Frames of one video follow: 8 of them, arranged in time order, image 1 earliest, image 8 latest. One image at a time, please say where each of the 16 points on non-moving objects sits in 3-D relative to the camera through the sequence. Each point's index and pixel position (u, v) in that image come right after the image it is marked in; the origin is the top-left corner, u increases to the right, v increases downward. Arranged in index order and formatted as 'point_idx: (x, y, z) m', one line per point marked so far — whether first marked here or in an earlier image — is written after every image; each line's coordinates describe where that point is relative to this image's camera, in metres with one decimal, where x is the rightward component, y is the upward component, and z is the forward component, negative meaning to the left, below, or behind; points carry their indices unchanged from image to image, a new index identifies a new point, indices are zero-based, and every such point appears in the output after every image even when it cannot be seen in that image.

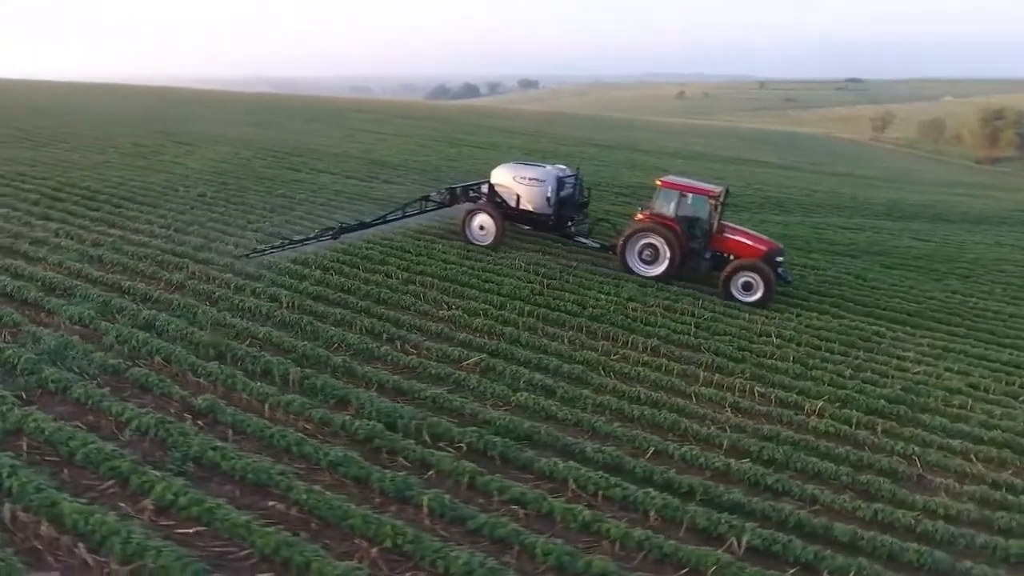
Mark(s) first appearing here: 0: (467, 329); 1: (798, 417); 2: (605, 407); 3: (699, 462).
0: (-0.6, -0.5, +8.3) m
1: (+3.0, -1.4, +6.9) m
2: (+1.0, -1.2, +6.6) m
3: (+1.7, -1.5, +5.8) m
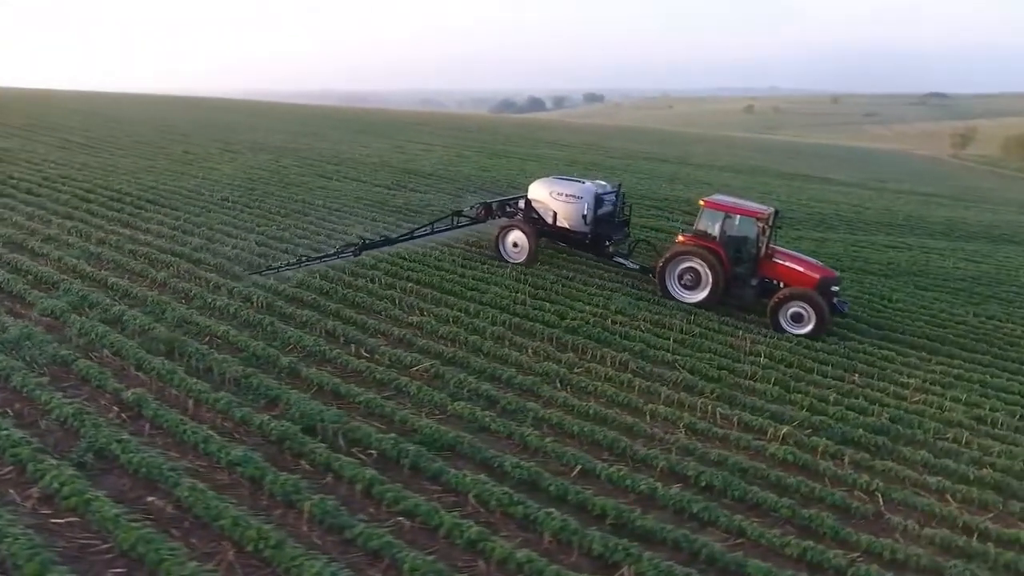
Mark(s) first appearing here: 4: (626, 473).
0: (-1.0, -0.6, +8.2) m
1: (+2.4, -1.5, +6.4) m
2: (+0.3, -1.3, +6.3) m
3: (+1.0, -1.6, +5.4) m
4: (+1.0, -1.6, +5.5) m
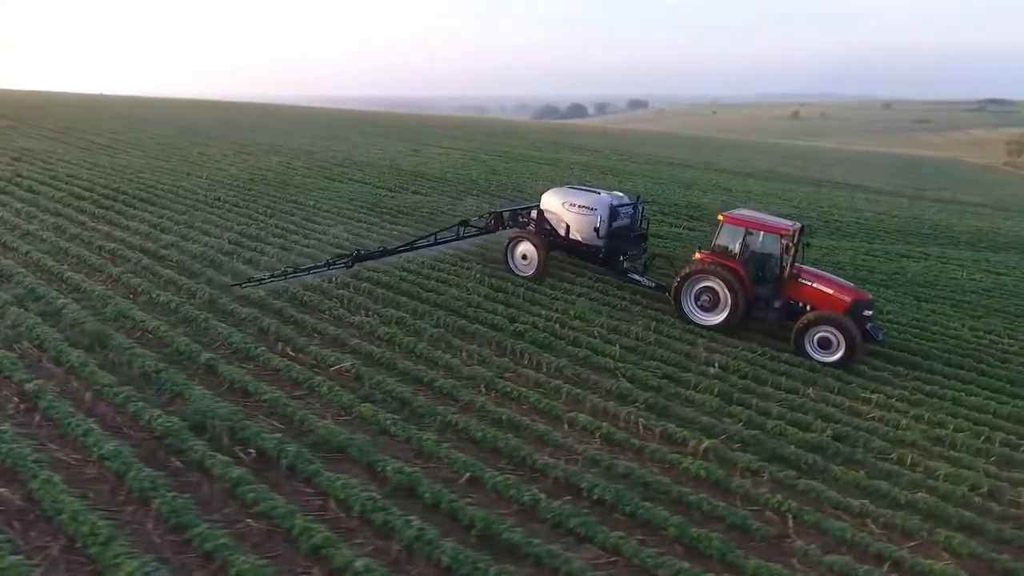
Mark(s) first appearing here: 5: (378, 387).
0: (-1.8, -0.6, +8.1) m
1: (+1.5, -1.6, +6.1) m
2: (-0.6, -1.3, +6.2) m
3: (0.0, -1.6, +5.2) m
4: (0.0, -1.6, +5.3) m
5: (-1.4, -1.0, +6.7) m
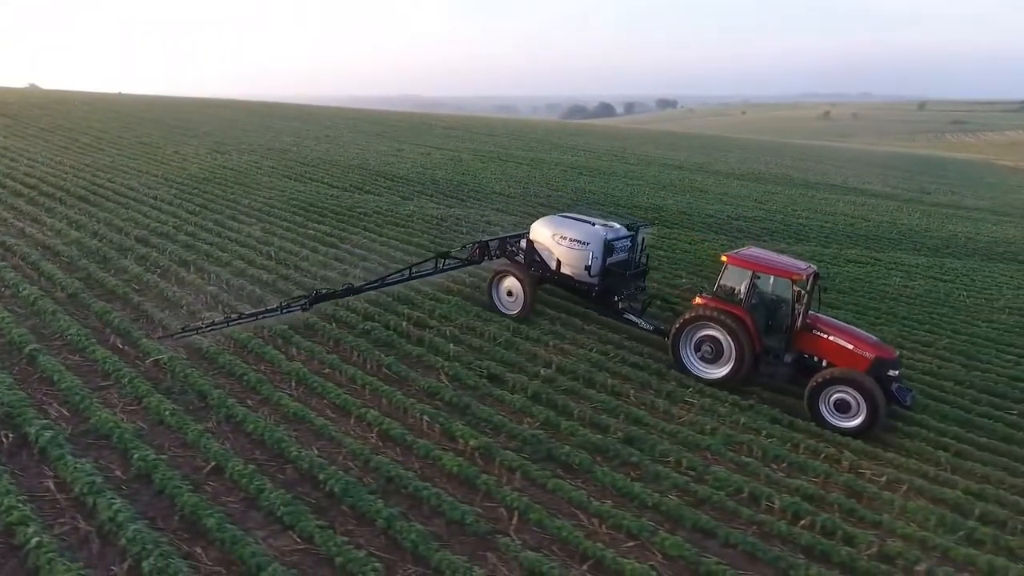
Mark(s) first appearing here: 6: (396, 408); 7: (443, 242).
0: (-3.9, -0.6, +8.4) m
1: (-0.7, -1.6, +6.3) m
2: (-2.8, -1.3, +6.5) m
3: (-2.3, -1.6, +5.5) m
4: (-2.2, -1.6, +5.6) m
5: (-3.6, -1.0, +7.1) m
6: (-1.3, -1.3, +7.1) m
7: (-1.5, +1.0, +14.1) m
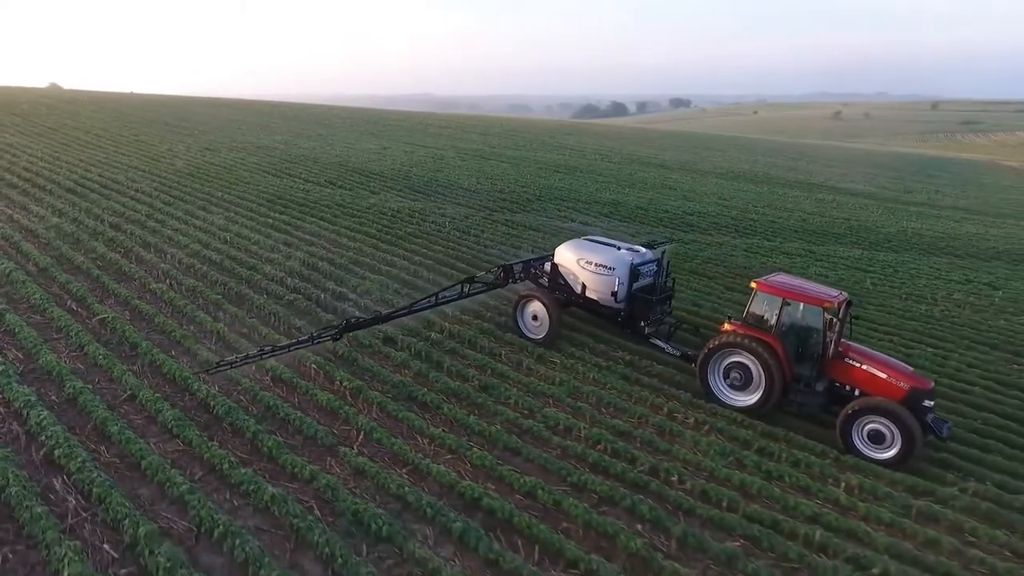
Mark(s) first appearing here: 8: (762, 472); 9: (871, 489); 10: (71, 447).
0: (-5.5, -0.2, +10.0) m
1: (-2.4, -1.2, +7.8) m
2: (-4.4, -0.9, +8.0) m
3: (-3.9, -1.3, +7.0) m
4: (-3.9, -1.2, +7.1) m
5: (-5.2, -0.6, +8.6) m
6: (-2.9, -0.9, +8.6) m
7: (-2.9, +1.4, +15.6) m
8: (+2.8, -2.1, +7.2) m
9: (+3.9, -2.2, +7.0) m
10: (-4.1, -1.5, +6.0) m
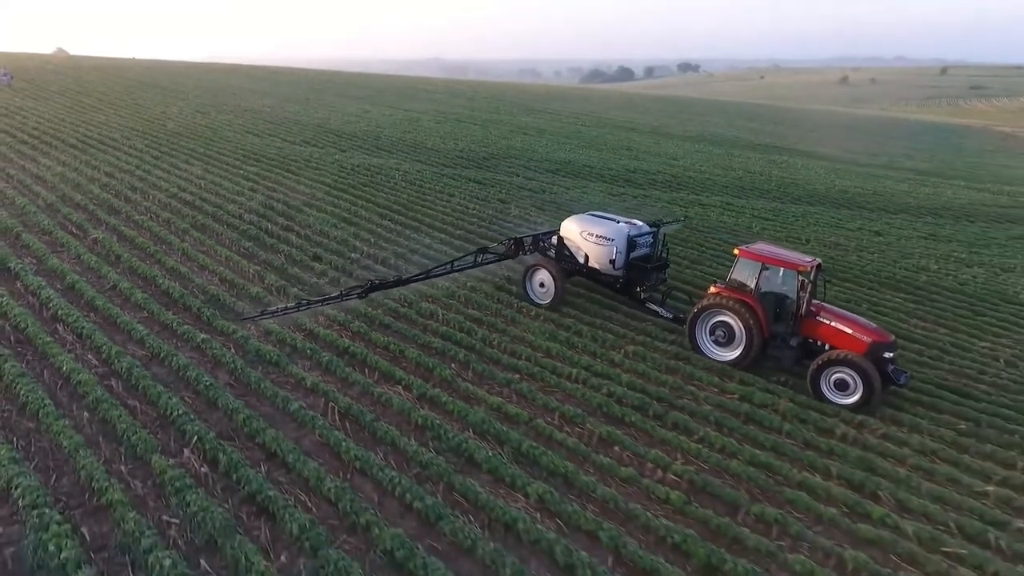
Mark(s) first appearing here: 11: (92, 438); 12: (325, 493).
0: (-7.3, +1.2, +12.8) m
1: (-4.3, 0.0, +10.5) m
2: (-6.3, +0.3, +10.8) m
3: (-5.8, -0.1, +9.8) m
4: (-5.8, 0.0, +9.9) m
5: (-7.1, +0.7, +11.4) m
6: (-4.8, +0.3, +11.3) m
7: (-4.7, +3.0, +18.3) m
8: (+0.9, -0.9, +10.0) m
9: (+1.9, -1.0, +9.8) m
10: (-6.0, -0.3, +8.8) m
11: (-4.1, -1.5, +6.3) m
12: (-1.7, -1.9, +5.9) m
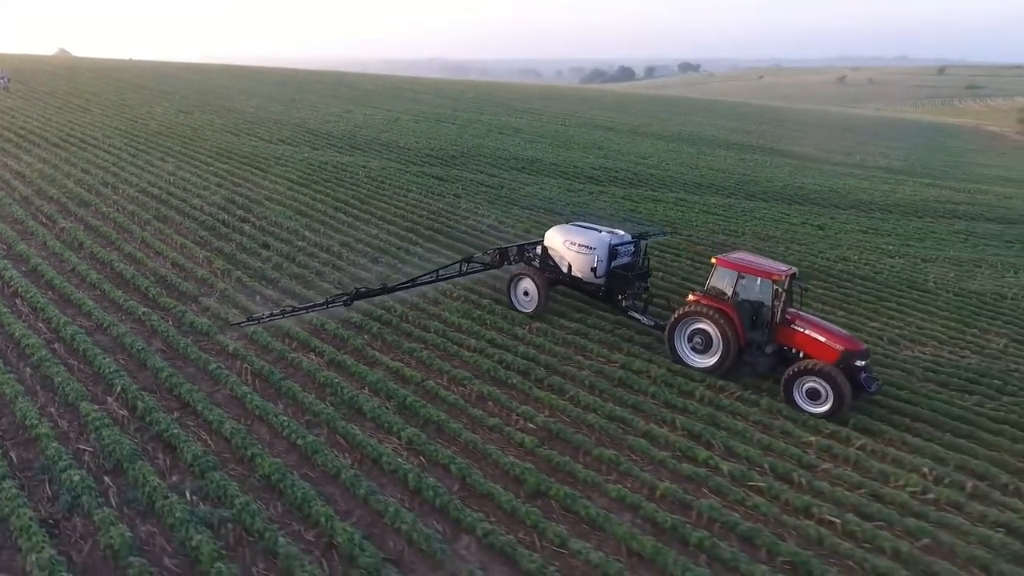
0: (-8.7, +1.5, +13.9) m
1: (-5.7, +0.3, +11.7) m
2: (-7.7, +0.6, +11.9) m
3: (-7.3, +0.2, +11.0) m
4: (-7.2, +0.3, +11.1) m
5: (-8.5, +1.0, +12.6) m
6: (-6.2, +0.6, +12.5) m
7: (-6.1, +3.3, +19.4) m
8: (-0.6, -0.6, +11.1) m
9: (+0.5, -0.7, +10.9) m
10: (-7.4, 0.0, +10.0) m
11: (-5.5, -1.2, +7.5) m
12: (-3.1, -1.6, +7.0) m
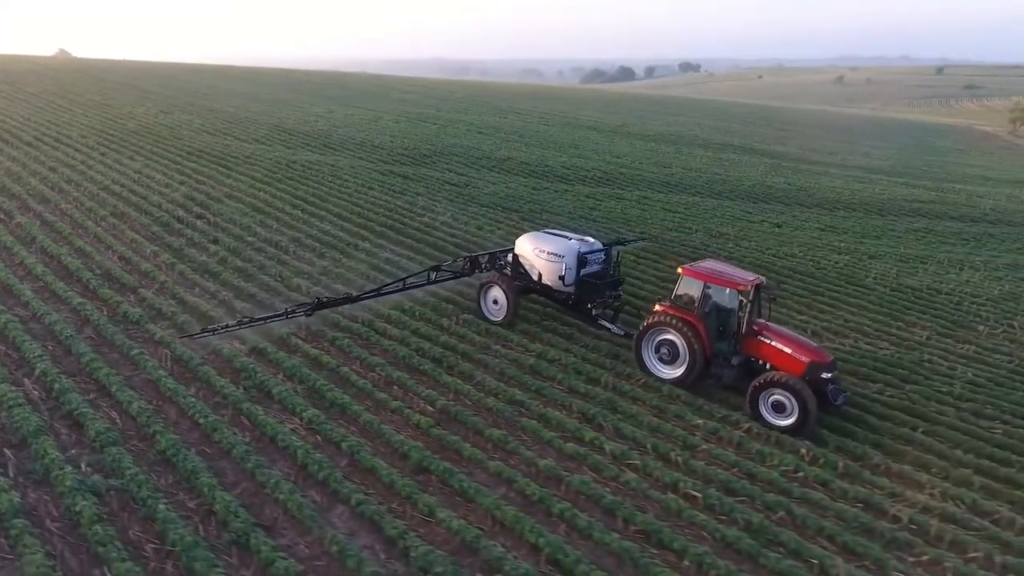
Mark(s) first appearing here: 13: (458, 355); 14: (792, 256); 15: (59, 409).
0: (-10.0, +1.6, +14.4) m
1: (-6.9, +0.4, +12.2) m
2: (-9.0, +0.8, +12.4) m
3: (-8.5, +0.4, +11.4) m
4: (-8.5, +0.4, +11.6) m
5: (-9.7, +1.1, +13.1) m
6: (-7.4, +0.8, +13.0) m
7: (-7.3, +3.4, +19.9) m
8: (-1.8, -0.4, +11.5) m
9: (-0.7, -0.6, +11.4) m
10: (-8.7, +0.1, +10.5) m
11: (-6.8, -1.0, +8.0) m
12: (-4.4, -1.4, +7.5) m
13: (-0.8, -1.0, +10.0) m
14: (+7.5, +0.9, +17.5) m
15: (-5.2, -1.4, +7.5) m
